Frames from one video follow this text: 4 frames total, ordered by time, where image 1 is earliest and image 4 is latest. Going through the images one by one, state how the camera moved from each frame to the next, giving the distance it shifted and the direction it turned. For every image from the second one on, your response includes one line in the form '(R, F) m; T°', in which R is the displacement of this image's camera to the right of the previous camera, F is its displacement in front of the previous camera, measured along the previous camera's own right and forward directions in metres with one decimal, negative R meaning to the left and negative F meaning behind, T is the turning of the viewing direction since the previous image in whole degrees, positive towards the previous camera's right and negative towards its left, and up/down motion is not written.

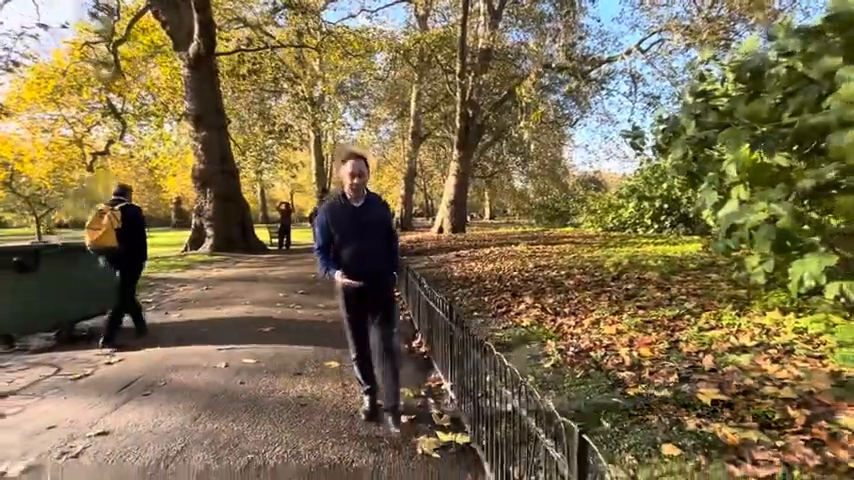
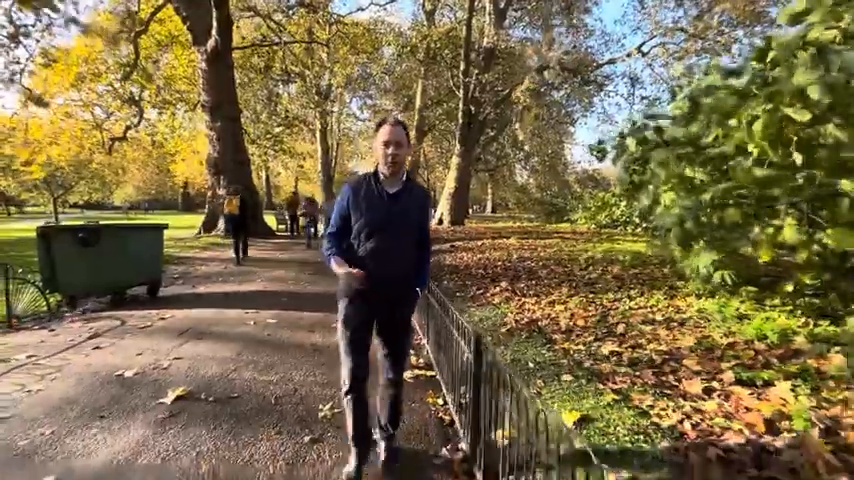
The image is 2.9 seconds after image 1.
(+0.2, -1.6) m; 0°
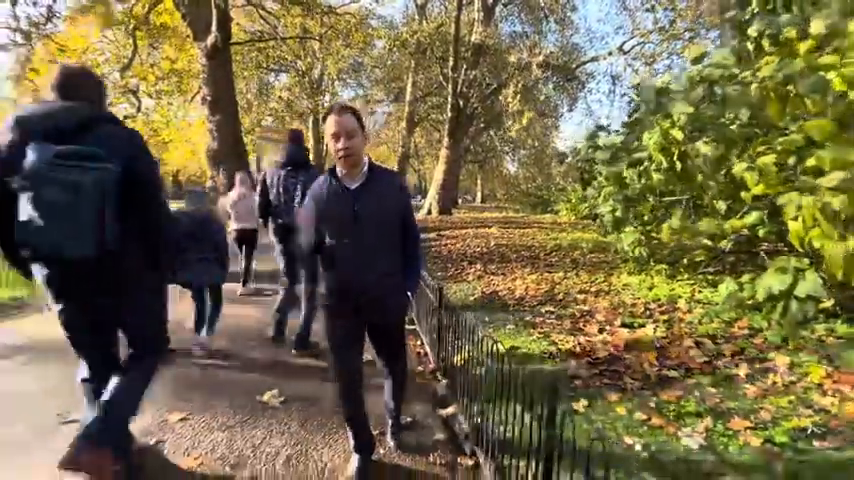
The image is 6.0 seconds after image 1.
(+0.1, -1.9) m; +1°
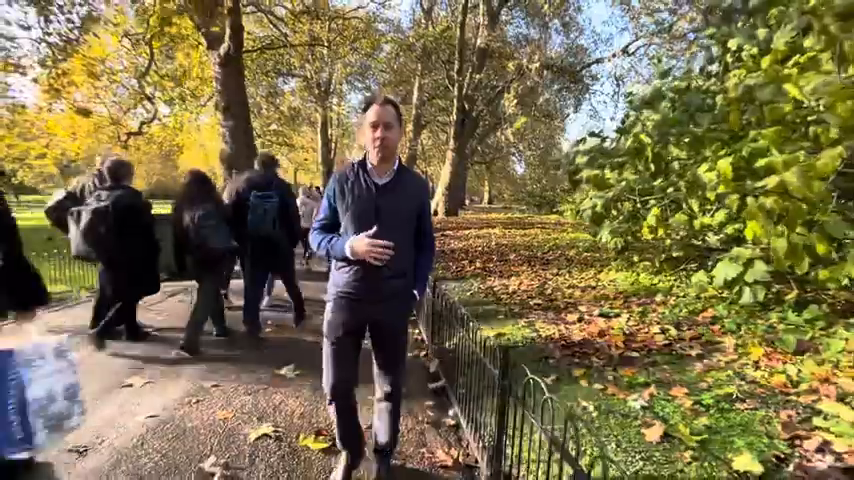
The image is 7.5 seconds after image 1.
(+0.1, -0.7) m; -1°
